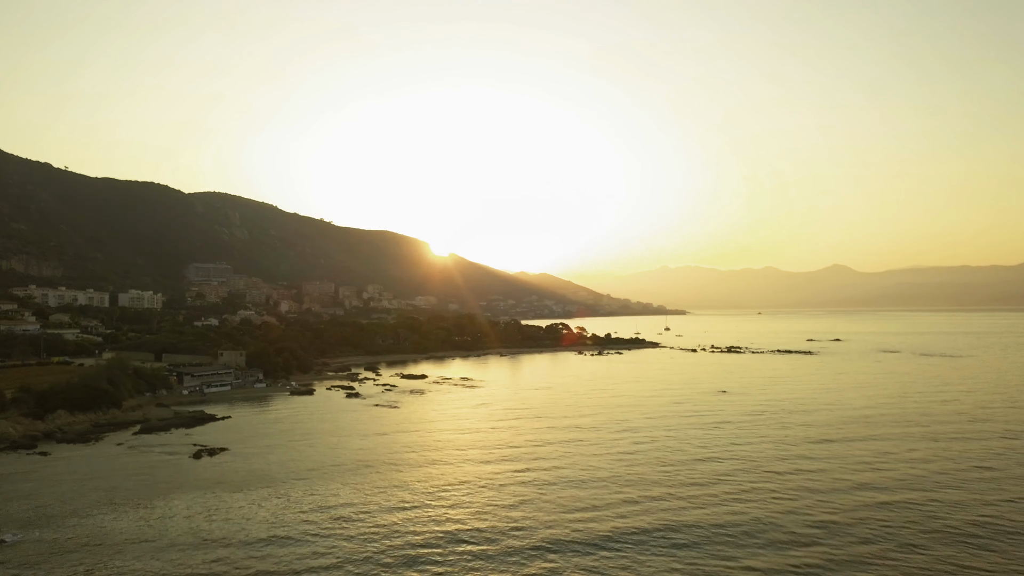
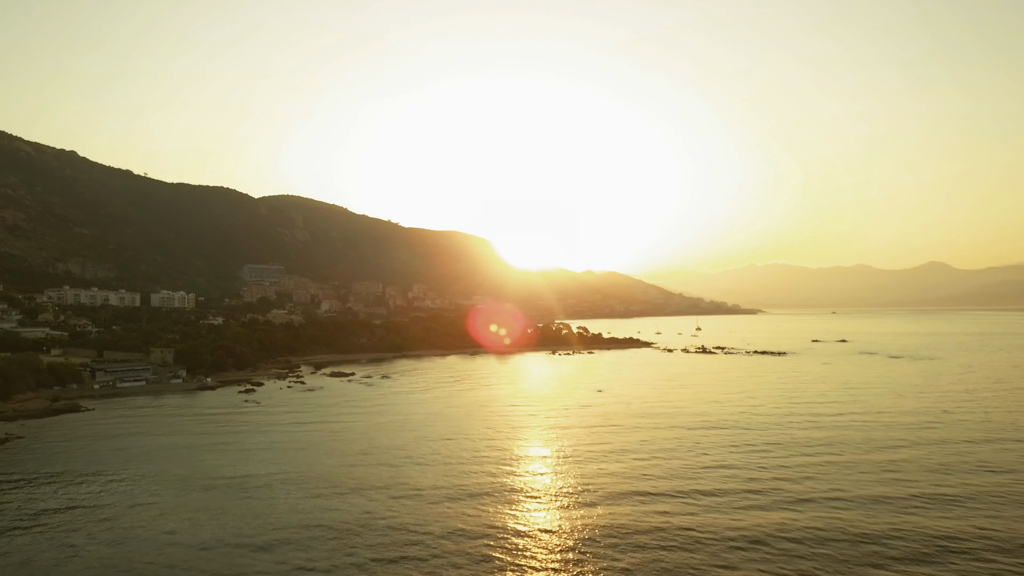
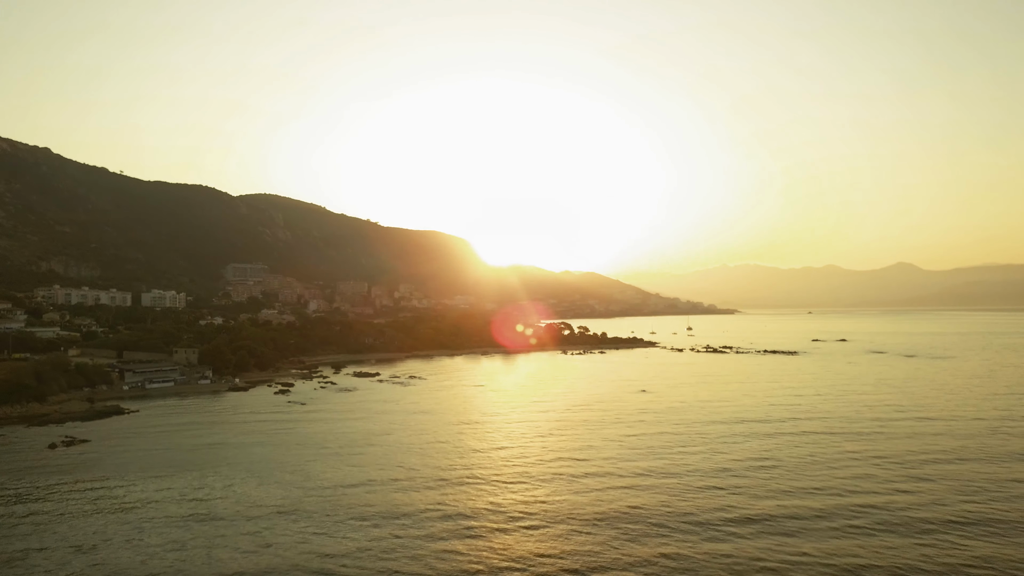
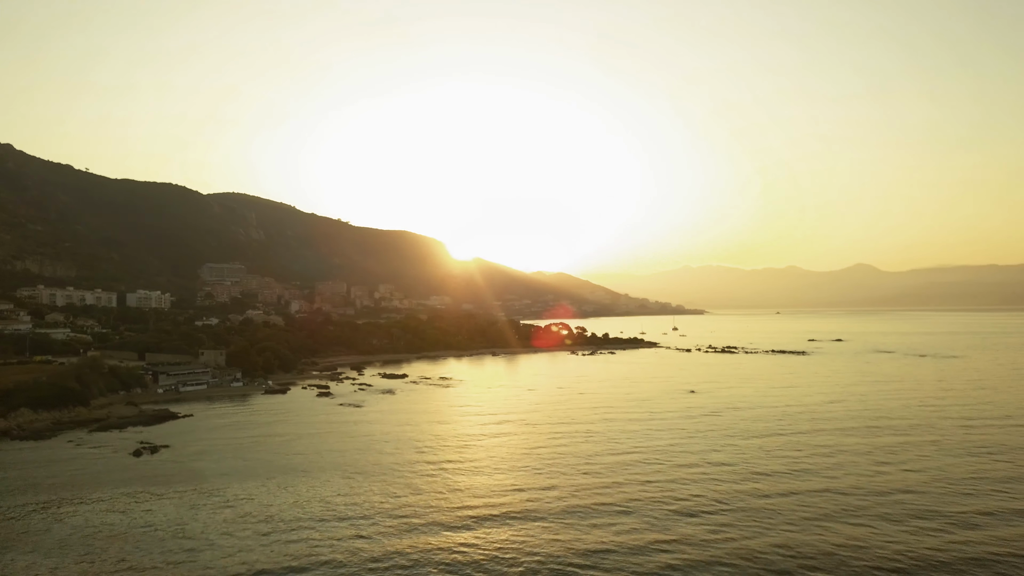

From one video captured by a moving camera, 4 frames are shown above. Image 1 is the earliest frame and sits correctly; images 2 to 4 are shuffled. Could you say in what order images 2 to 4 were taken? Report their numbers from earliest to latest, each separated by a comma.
4, 3, 2
